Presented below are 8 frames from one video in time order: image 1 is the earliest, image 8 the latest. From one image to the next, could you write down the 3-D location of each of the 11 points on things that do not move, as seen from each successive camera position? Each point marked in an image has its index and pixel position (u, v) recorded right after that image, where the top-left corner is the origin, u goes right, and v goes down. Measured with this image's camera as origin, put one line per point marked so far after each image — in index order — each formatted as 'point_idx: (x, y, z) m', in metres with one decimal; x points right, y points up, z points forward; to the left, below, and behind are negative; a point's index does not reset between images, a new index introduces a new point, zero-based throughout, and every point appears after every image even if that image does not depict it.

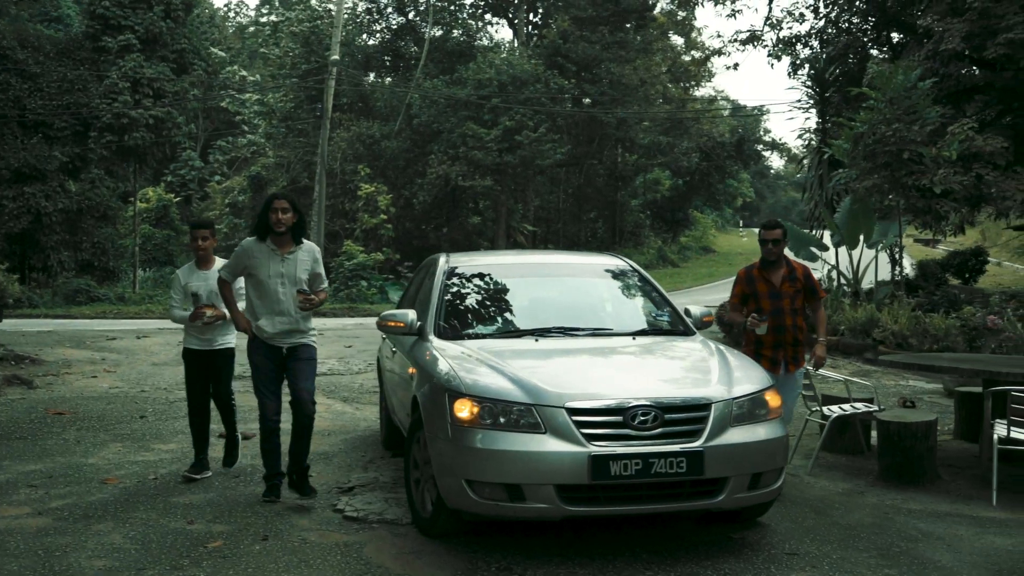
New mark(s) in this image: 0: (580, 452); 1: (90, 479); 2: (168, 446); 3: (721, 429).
0: (+0.3, -0.7, +4.0) m
1: (-2.5, -1.1, +5.9) m
2: (-2.4, -1.1, +7.0) m
3: (+0.9, -0.6, +4.2) m
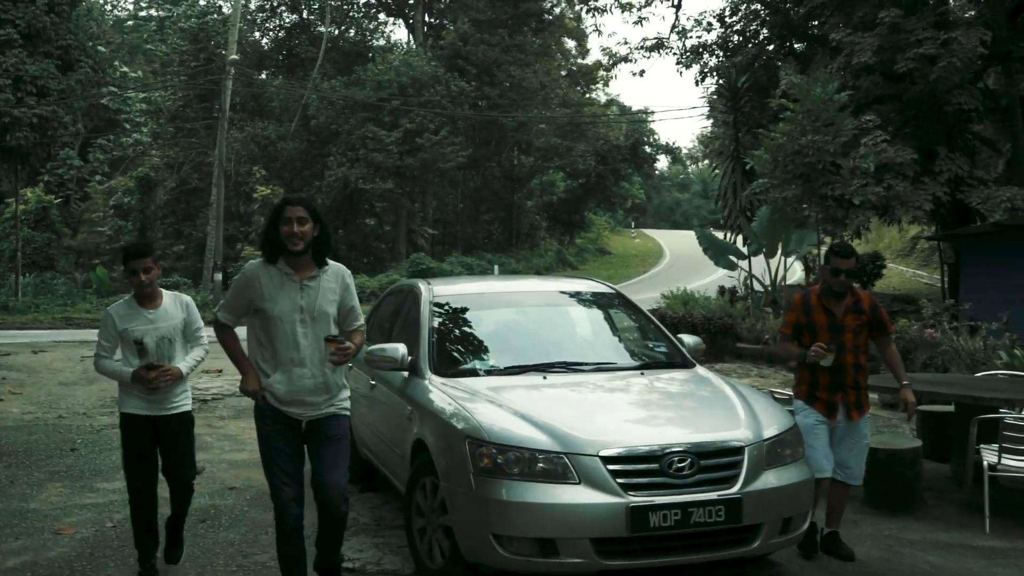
0: (+0.4, -0.8, +3.8) m
1: (-2.5, -1.3, +5.4) m
2: (-2.6, -1.3, +6.5) m
3: (+1.0, -0.8, +4.1) m
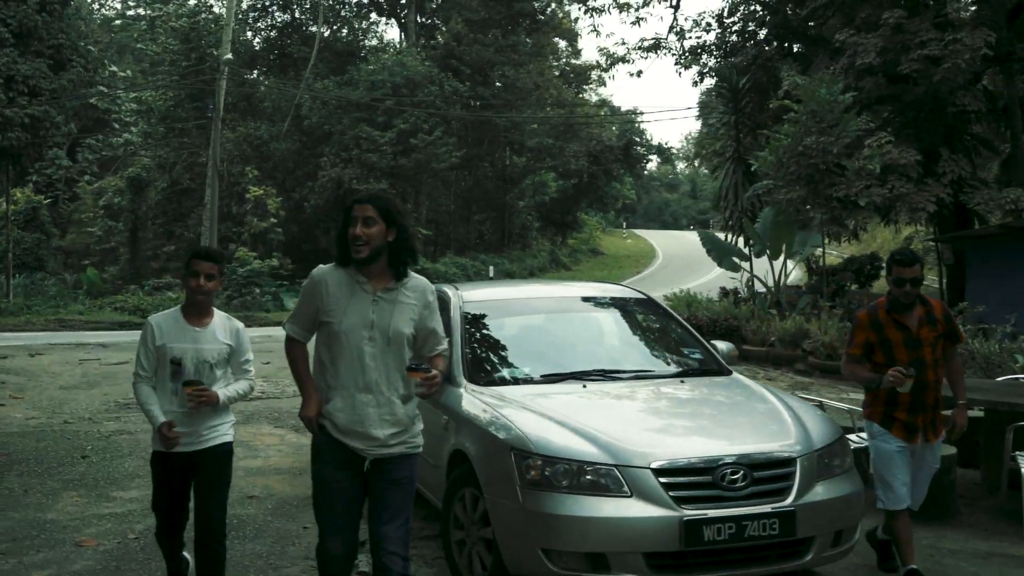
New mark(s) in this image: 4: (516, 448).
0: (+0.6, -0.8, +3.7) m
1: (-2.4, -1.3, +5.3) m
2: (-2.4, -1.3, +6.4) m
3: (+1.2, -0.8, +4.0) m
4: (0.0, -0.6, +4.0) m
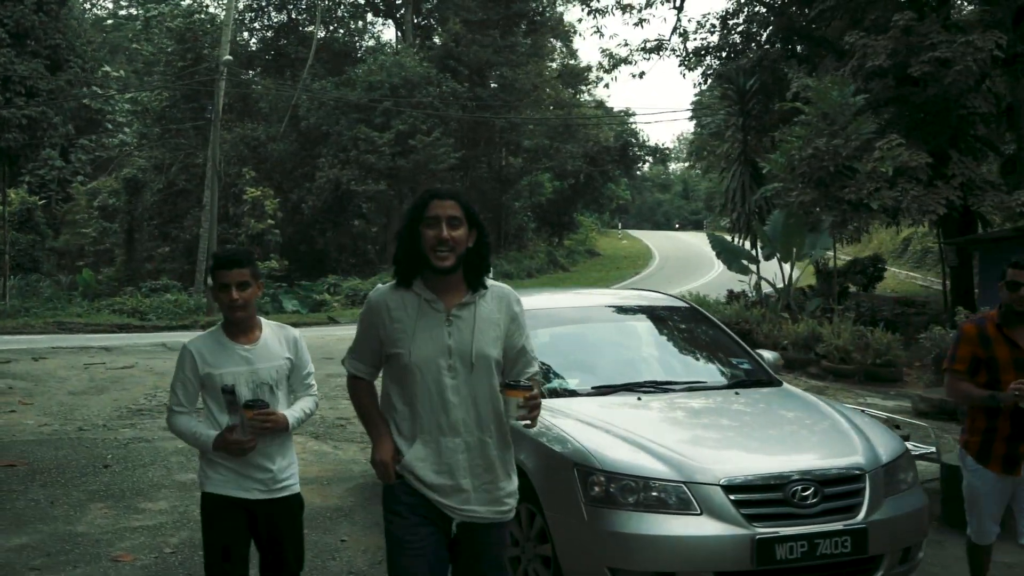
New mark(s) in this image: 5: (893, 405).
0: (+0.8, -0.9, +3.6) m
1: (-2.1, -1.4, +5.2) m
2: (-2.2, -1.3, +6.3) m
3: (+1.4, -0.8, +3.9) m
4: (+0.3, -0.7, +3.9) m
5: (+4.2, -1.3, +11.1) m
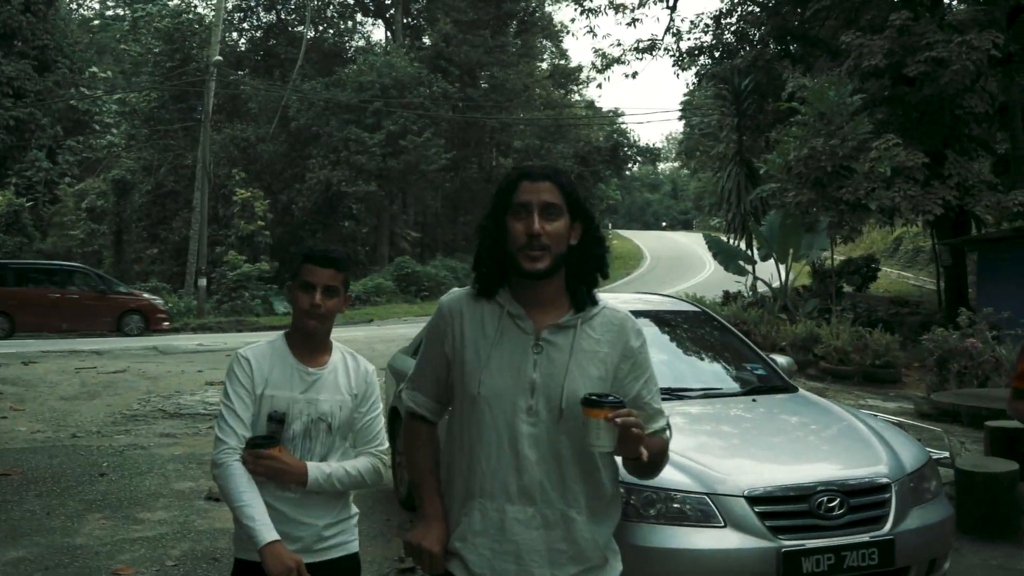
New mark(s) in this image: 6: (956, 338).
0: (+0.9, -0.9, +3.5) m
1: (-2.1, -1.4, +5.0) m
2: (-2.2, -1.4, +6.1) m
3: (+1.5, -0.8, +3.8) m
4: (+0.3, -0.7, +3.8) m
5: (+4.2, -1.3, +11.1) m
6: (+4.6, -0.5, +10.5) m
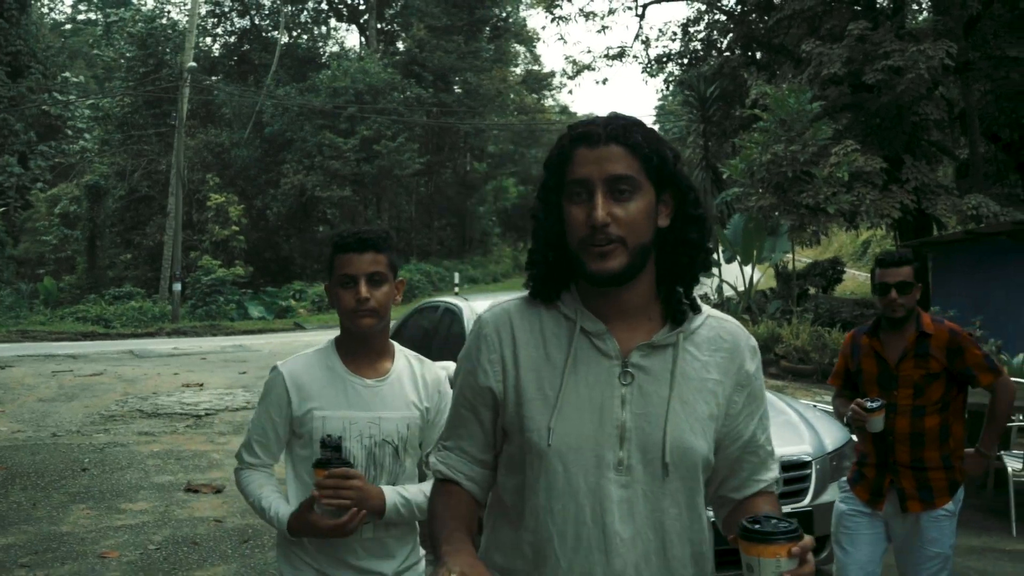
0: (+0.7, -0.9, +3.9) m
1: (-2.3, -1.4, +5.3) m
2: (-2.4, -1.4, +6.4) m
3: (+1.3, -0.8, +4.2) m
4: (+0.1, -0.7, +4.2) m
5: (+3.8, -1.3, +11.5) m
6: (+4.3, -0.5, +11.0) m
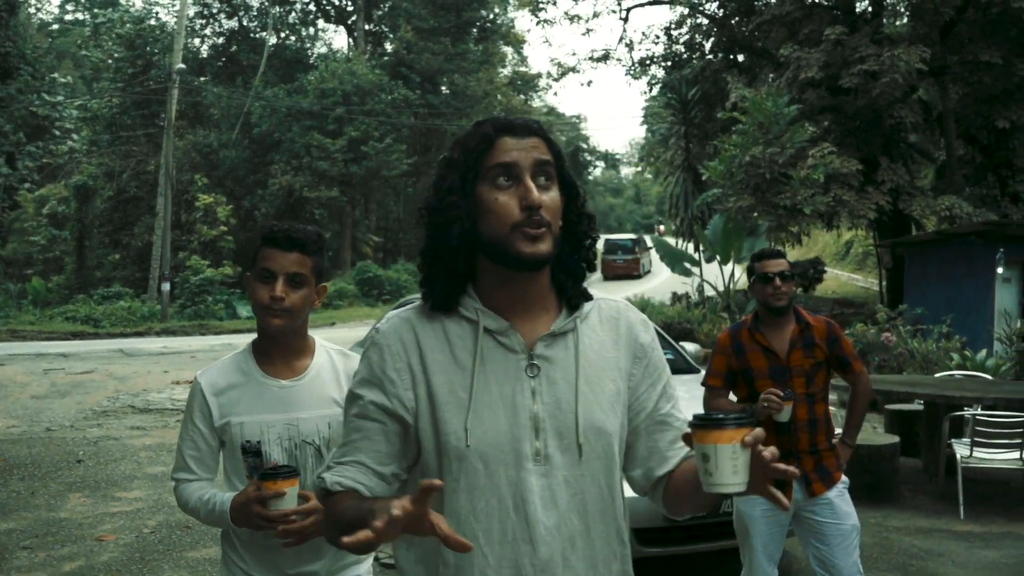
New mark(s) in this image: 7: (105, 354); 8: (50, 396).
0: (+0.6, -0.9, +4.2) m
1: (-2.4, -1.4, +5.6) m
2: (-2.5, -1.4, +6.7) m
3: (+1.2, -0.8, +4.5) m
4: (0.0, -0.7, +4.5) m
5: (+3.6, -1.3, +11.9) m
6: (+4.1, -0.5, +11.3) m
7: (-7.2, -1.2, +17.9) m
8: (-5.7, -1.3, +12.6) m
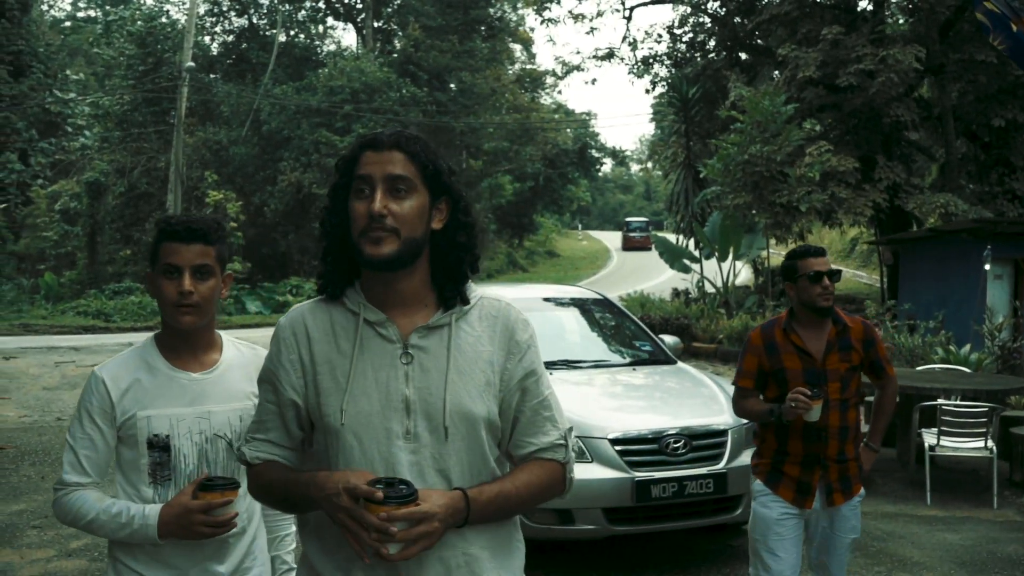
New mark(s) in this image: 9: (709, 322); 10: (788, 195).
0: (+0.5, -0.8, +4.5) m
1: (-2.5, -1.4, +5.9) m
2: (-2.6, -1.3, +7.0) m
3: (+1.1, -0.8, +4.8) m
4: (-0.1, -0.6, +4.8) m
5: (+3.6, -1.2, +12.1) m
6: (+4.0, -0.5, +11.6) m
7: (-7.1, -1.1, +18.2) m
8: (-5.8, -1.3, +12.9) m
9: (+3.1, -0.5, +15.9) m
10: (+4.4, +1.5, +16.1) m
